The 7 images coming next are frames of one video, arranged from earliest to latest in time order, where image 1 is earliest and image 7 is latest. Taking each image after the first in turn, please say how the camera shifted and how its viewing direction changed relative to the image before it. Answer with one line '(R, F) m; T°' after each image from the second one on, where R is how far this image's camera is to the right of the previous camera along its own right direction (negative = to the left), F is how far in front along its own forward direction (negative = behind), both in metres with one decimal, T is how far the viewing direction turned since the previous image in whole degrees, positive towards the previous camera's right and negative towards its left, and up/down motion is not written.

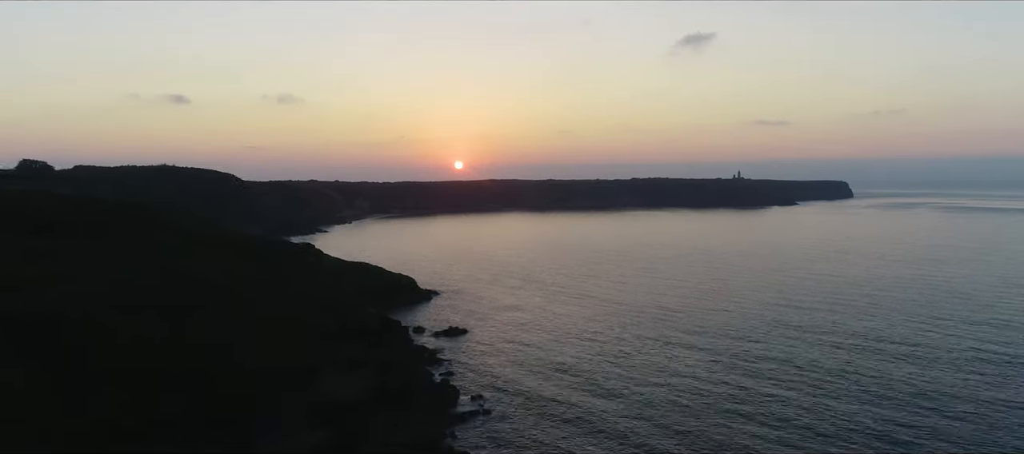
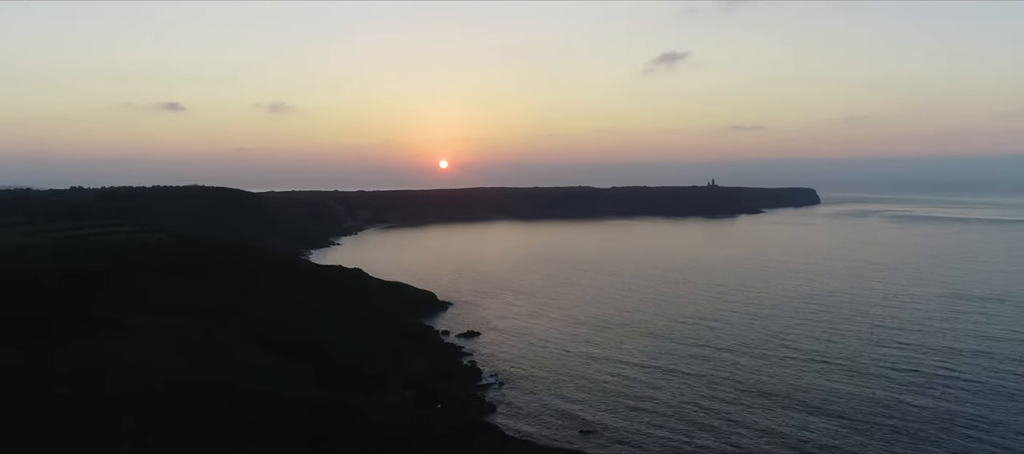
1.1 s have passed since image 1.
(-0.4, -5.2) m; +1°
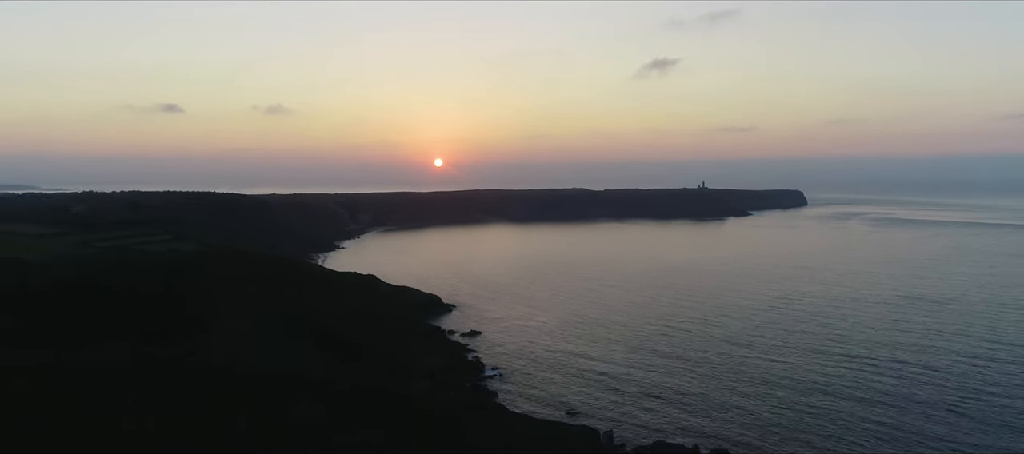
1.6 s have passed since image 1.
(-0.1, -2.4) m; 0°
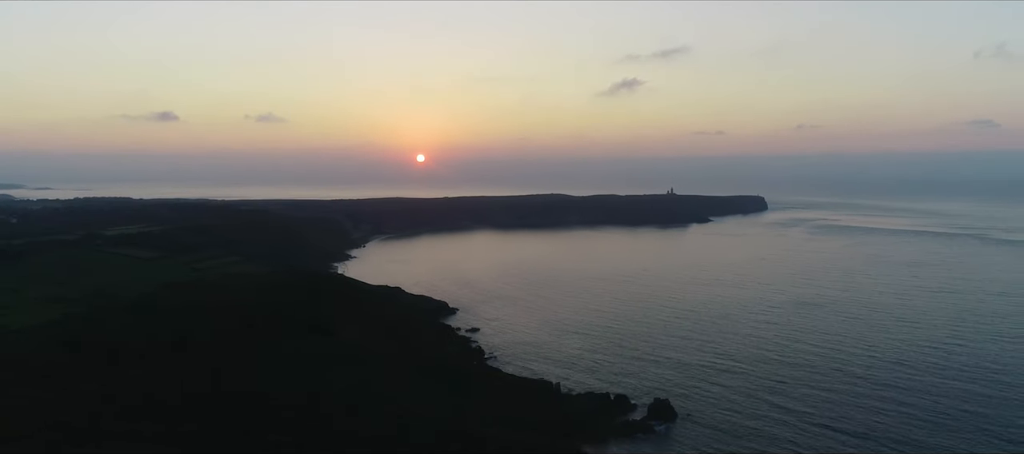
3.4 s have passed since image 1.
(-0.3, -8.1) m; +2°
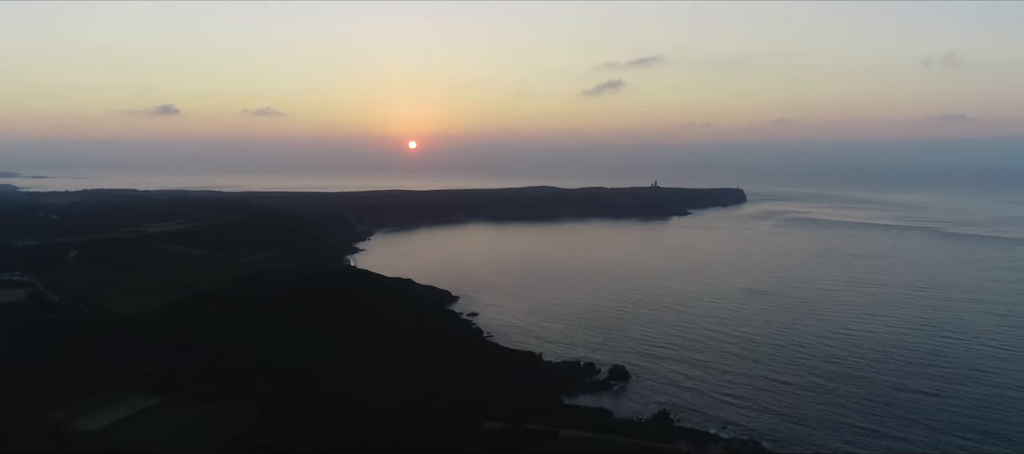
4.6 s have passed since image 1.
(-0.1, -5.8) m; +1°
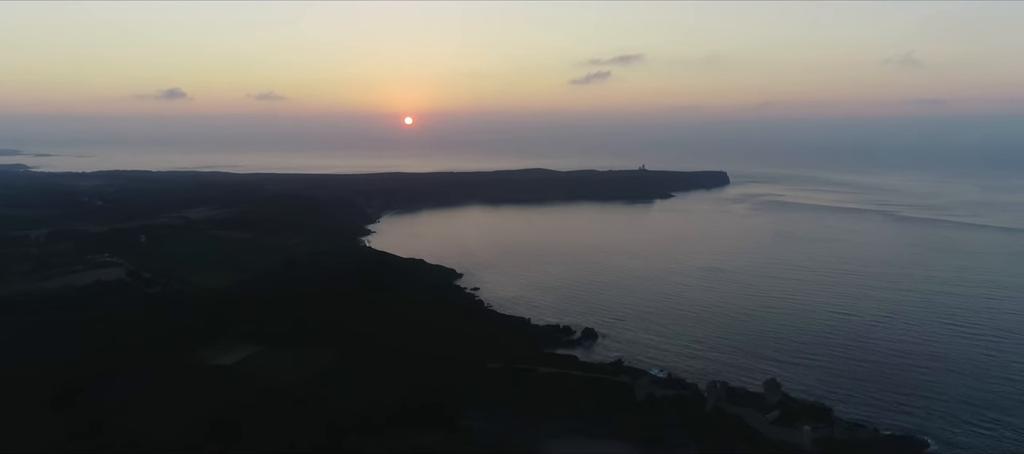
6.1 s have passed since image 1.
(0.0, -7.1) m; 0°
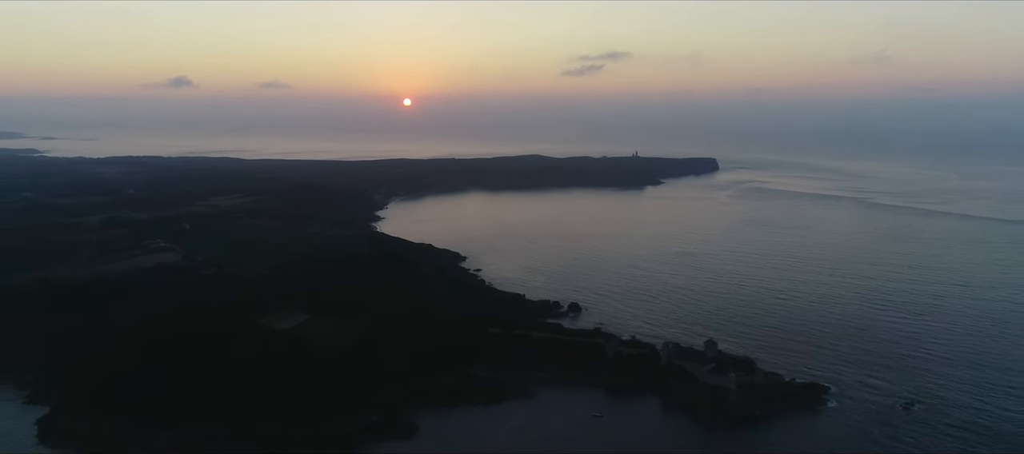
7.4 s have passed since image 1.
(+0.1, -5.9) m; 0°
